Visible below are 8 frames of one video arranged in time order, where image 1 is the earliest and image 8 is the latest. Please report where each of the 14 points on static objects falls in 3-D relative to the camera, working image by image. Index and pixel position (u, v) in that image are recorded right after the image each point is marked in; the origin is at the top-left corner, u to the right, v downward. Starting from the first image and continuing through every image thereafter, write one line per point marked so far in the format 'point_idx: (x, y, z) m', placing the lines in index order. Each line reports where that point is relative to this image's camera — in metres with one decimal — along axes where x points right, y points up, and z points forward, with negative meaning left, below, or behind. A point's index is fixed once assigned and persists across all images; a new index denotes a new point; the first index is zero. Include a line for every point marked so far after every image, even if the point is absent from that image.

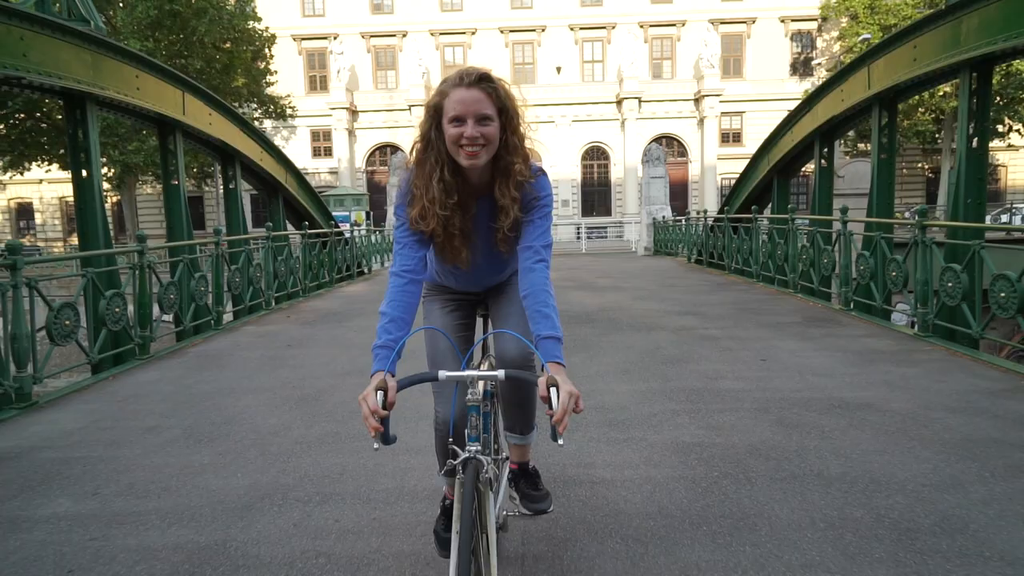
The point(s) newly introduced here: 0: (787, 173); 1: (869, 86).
0: (+5.3, +2.2, +14.0) m
1: (+4.8, +2.7, +9.7) m
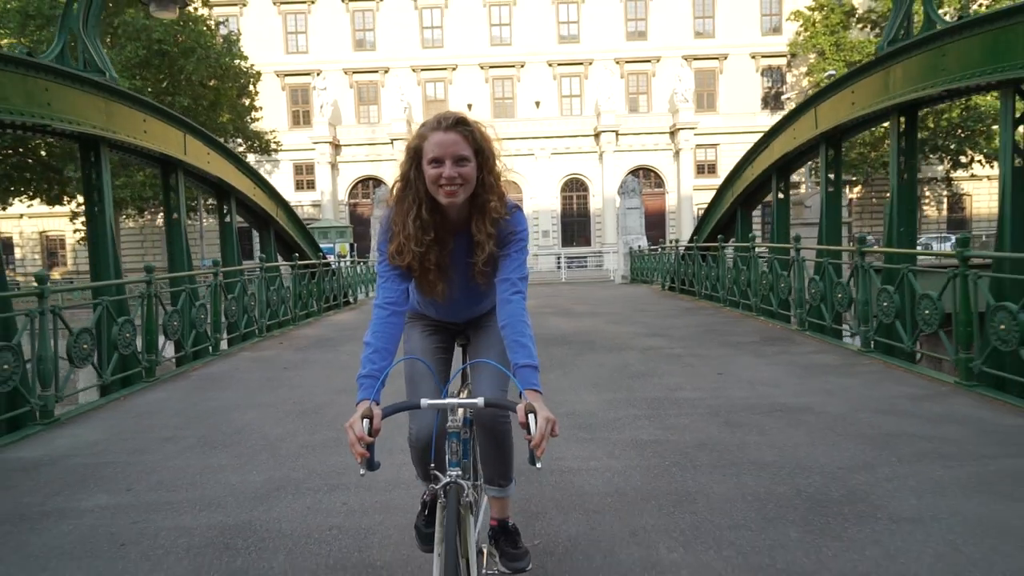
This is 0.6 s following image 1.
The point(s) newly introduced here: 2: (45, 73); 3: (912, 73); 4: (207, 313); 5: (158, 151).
0: (+4.9, +1.7, +14.9) m
1: (+4.5, +2.4, +10.6) m
2: (-4.8, +2.2, +7.5) m
3: (+4.5, +2.4, +8.1) m
4: (-4.4, -0.4, +10.3) m
5: (-4.8, +1.9, +9.6) m
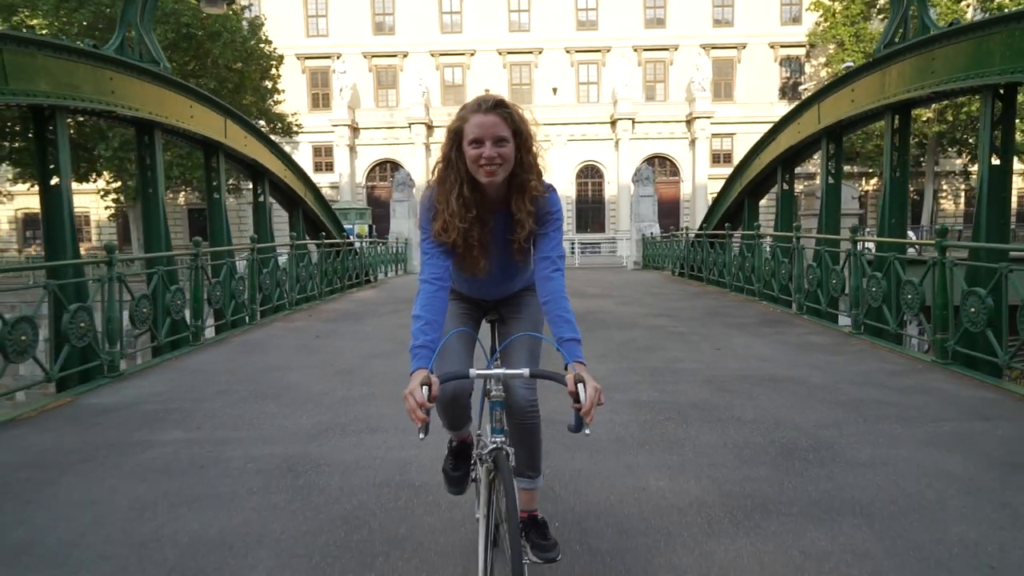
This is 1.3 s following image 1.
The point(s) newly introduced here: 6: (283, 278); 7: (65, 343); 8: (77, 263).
0: (+5.2, +2.0, +15.5) m
1: (+4.8, +2.6, +11.2) m
2: (-4.6, +2.6, +8.2) m
3: (+4.7, +2.6, +8.7) m
4: (-4.2, 0.0, +11.1) m
5: (-4.5, +2.3, +10.4) m
6: (-4.1, +0.2, +12.9) m
7: (-4.2, -0.5, +6.8) m
8: (-4.1, +0.2, +6.9) m
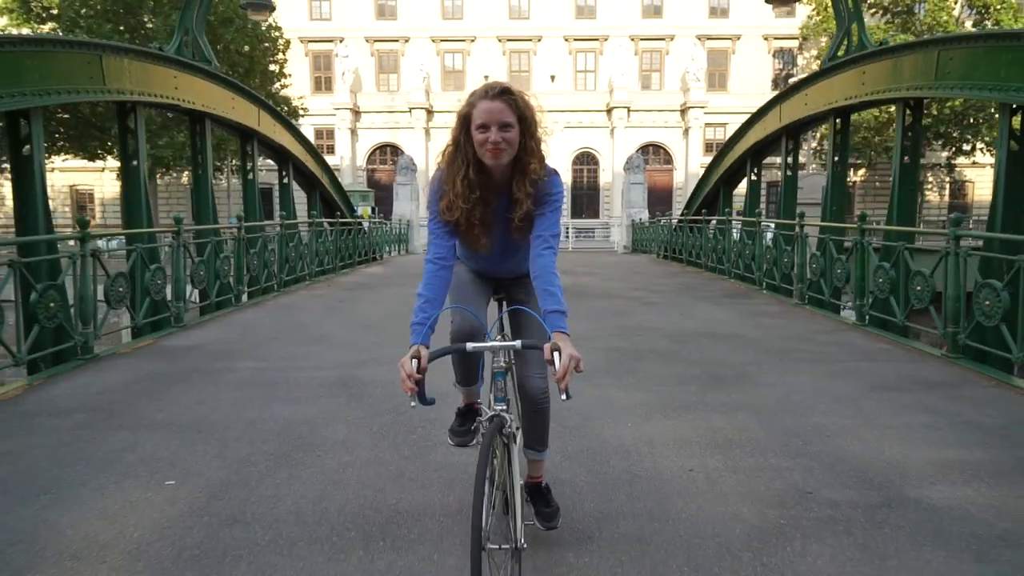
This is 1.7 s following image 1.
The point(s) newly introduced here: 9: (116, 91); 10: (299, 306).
0: (+5.2, +2.5, +17.0) m
1: (+4.7, +3.0, +12.7) m
2: (-4.6, +3.0, +9.7) m
3: (+4.7, +2.9, +10.3) m
4: (-4.2, +0.6, +12.7) m
5: (-4.5, +2.8, +11.9) m
6: (-4.2, +0.8, +14.4) m
7: (-4.3, -0.1, +8.3) m
8: (-4.2, +0.7, +8.4) m
9: (-4.6, +2.3, +8.4) m
10: (-3.3, -0.3, +11.2) m
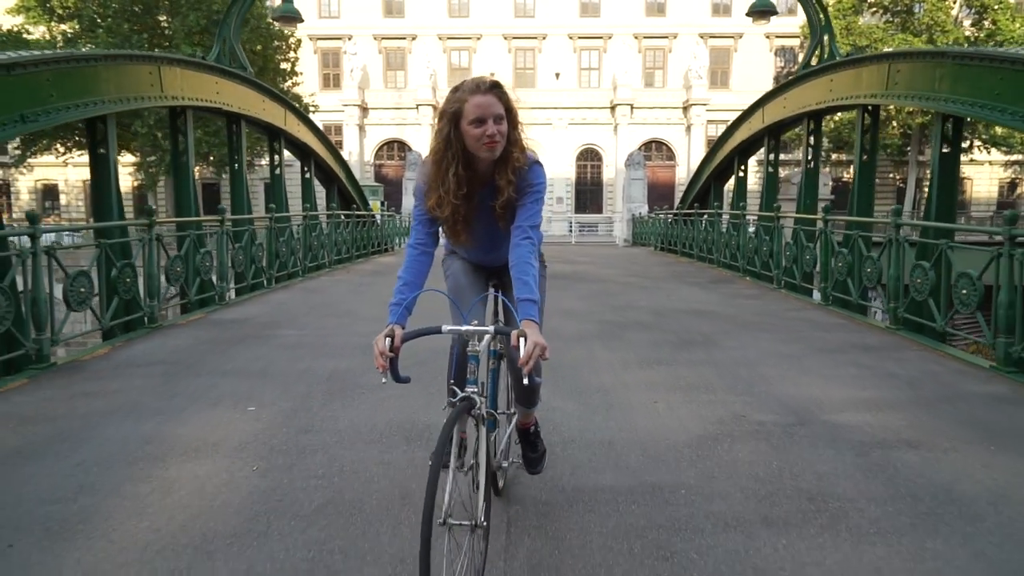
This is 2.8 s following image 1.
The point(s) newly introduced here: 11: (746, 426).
0: (+5.3, +2.8, +18.1) m
1: (+4.8, +3.2, +13.9) m
2: (-4.5, +3.3, +10.9) m
3: (+4.8, +3.1, +11.4) m
4: (-4.1, +0.8, +13.8) m
5: (-4.4, +3.0, +13.0) m
6: (-4.1, +1.1, +15.6) m
7: (-4.2, +0.1, +9.5) m
8: (-4.1, +0.9, +9.6) m
9: (-4.5, +2.6, +9.5) m
10: (-3.3, 0.0, +12.3) m
11: (+1.6, -0.9, +4.8) m
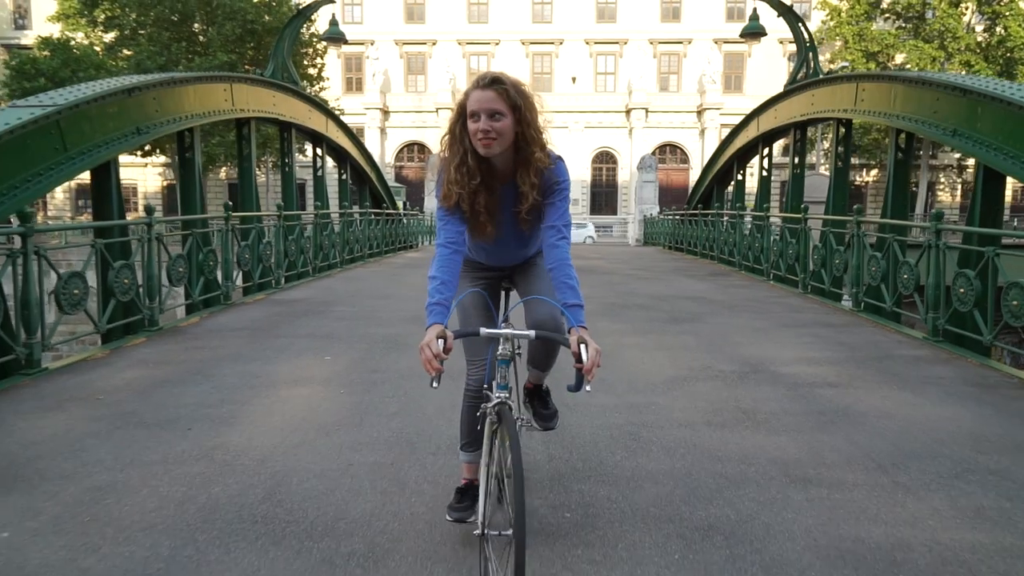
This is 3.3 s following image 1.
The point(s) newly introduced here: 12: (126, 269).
0: (+5.8, +2.9, +19.5) m
1: (+5.2, +3.4, +15.2) m
2: (-4.2, +3.5, +12.5) m
3: (+5.1, +3.3, +12.7) m
4: (-3.8, +1.0, +15.4) m
5: (-4.1, +3.2, +14.6) m
6: (-3.7, +1.3, +17.2) m
7: (-3.9, +0.4, +11.1) m
8: (-3.8, +1.1, +11.1) m
9: (-4.2, +2.8, +11.1) m
10: (-2.9, +0.2, +13.9) m
11: (+1.7, -0.7, +6.2) m
12: (-4.0, +0.2, +7.4) m
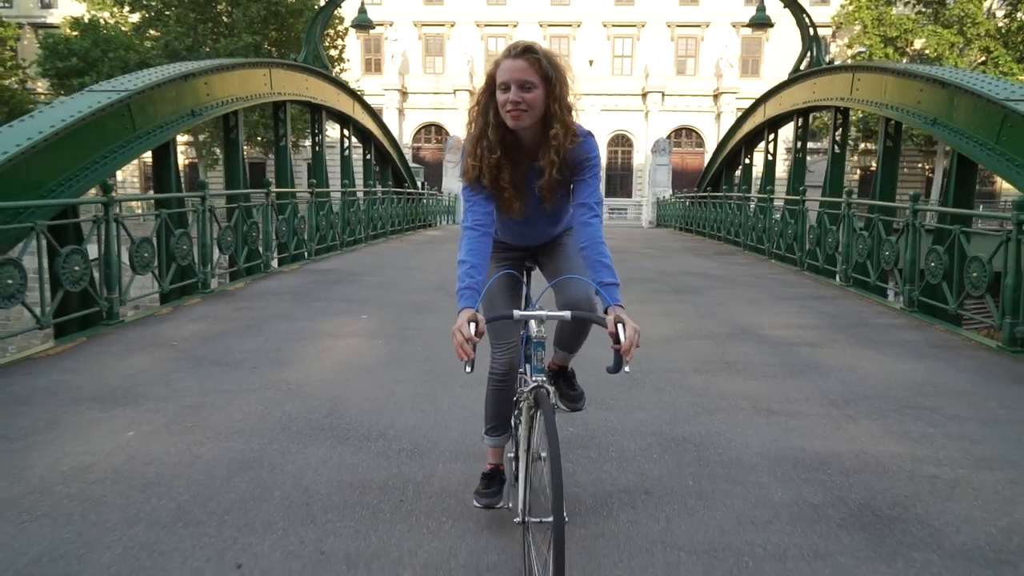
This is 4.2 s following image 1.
0: (+6.2, +3.4, +20.1) m
1: (+5.6, +3.8, +15.9) m
2: (-3.8, +4.0, +13.3) m
3: (+5.5, +3.7, +13.4) m
4: (-3.4, +1.6, +16.3) m
5: (-3.7, +3.8, +15.4) m
6: (-3.3, +1.9, +18.0) m
7: (-3.7, +0.9, +12.0) m
8: (-3.6, +1.6, +12.0) m
9: (-3.9, +3.3, +12.0) m
10: (-2.6, +0.7, +14.8) m
11: (+1.9, -0.4, +7.0) m
12: (-3.8, +0.6, +8.4) m
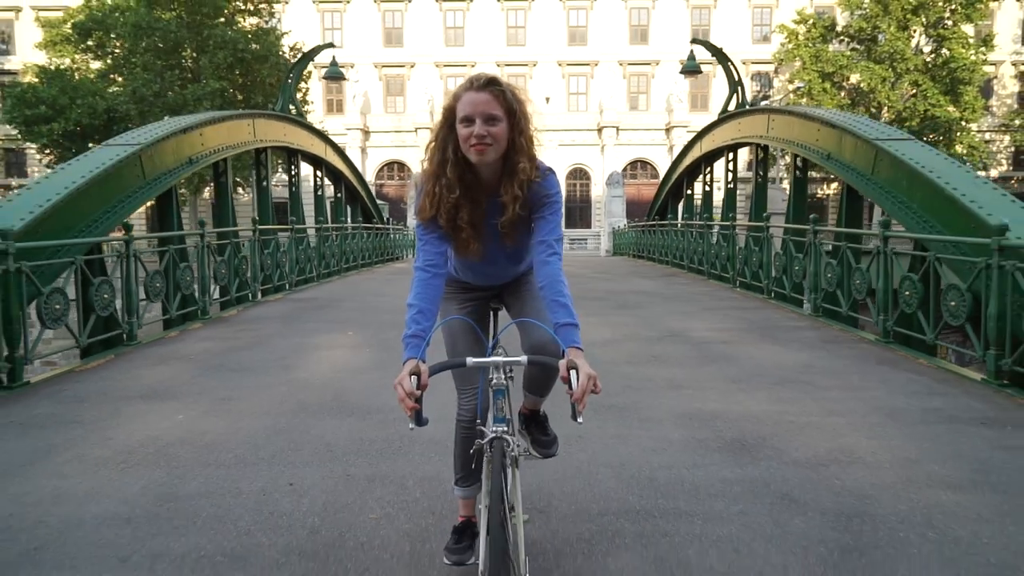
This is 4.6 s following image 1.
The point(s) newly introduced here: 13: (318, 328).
0: (+5.1, +2.8, +21.8) m
1: (+4.7, +3.4, +17.6) m
2: (-4.7, +3.4, +14.5) m
3: (+4.6, +3.4, +15.1) m
4: (-4.3, +0.9, +17.4) m
5: (-4.6, +3.1, +16.7) m
6: (-4.3, +1.1, +19.2) m
7: (-4.3, +0.3, +13.1) m
8: (-4.2, +1.1, +13.2) m
9: (-4.7, +2.7, +13.2) m
10: (-3.4, +0.1, +15.9) m
11: (+1.5, -0.6, +8.4) m
12: (-4.3, +0.2, +9.5) m
13: (-2.6, -0.5, +9.5) m
